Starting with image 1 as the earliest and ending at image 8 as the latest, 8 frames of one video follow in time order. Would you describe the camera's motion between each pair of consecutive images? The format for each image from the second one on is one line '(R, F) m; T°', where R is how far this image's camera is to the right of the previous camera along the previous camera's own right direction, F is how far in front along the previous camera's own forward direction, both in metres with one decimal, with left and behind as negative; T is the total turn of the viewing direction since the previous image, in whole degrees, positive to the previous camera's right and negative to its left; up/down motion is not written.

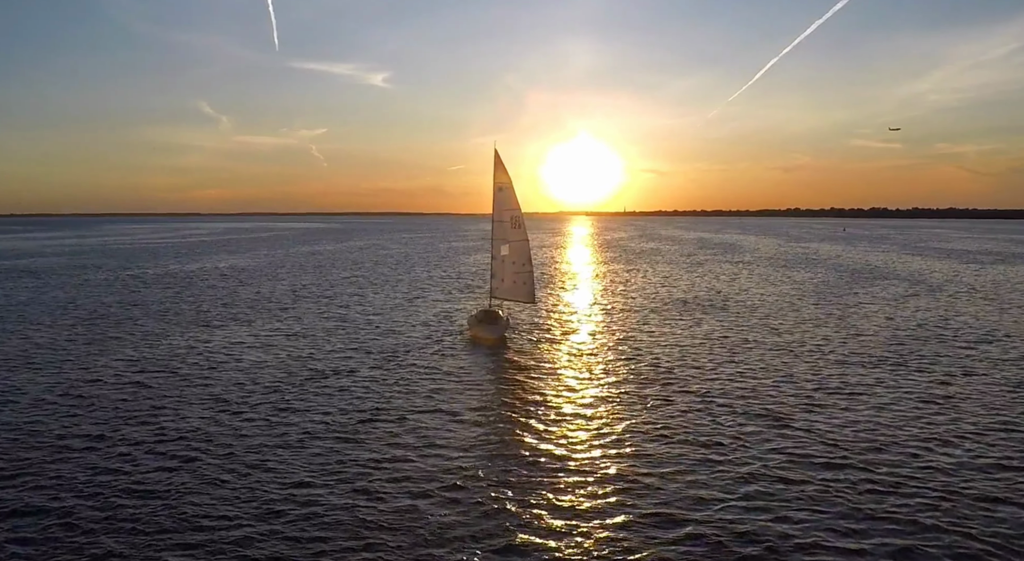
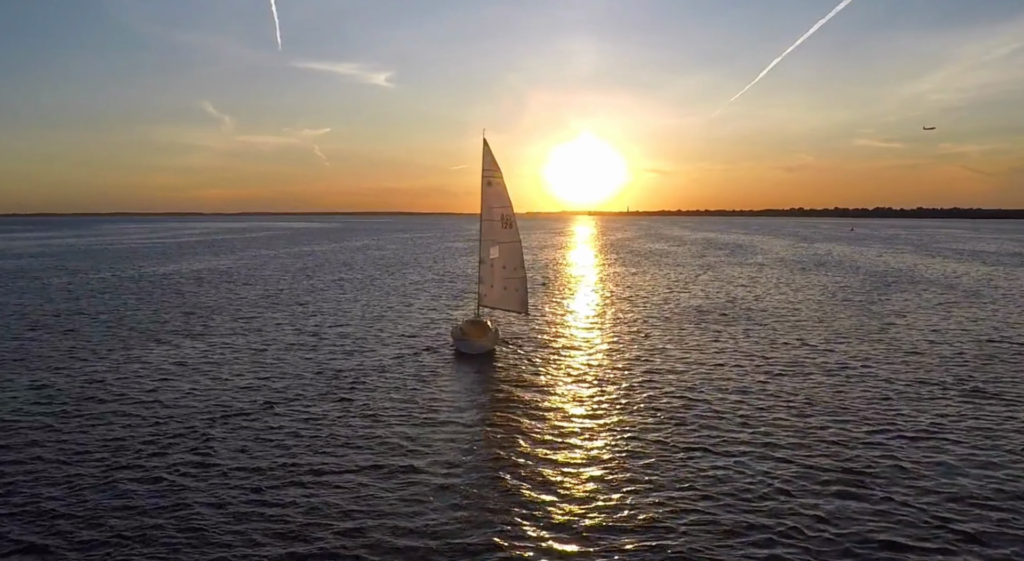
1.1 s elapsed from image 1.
(+0.7, +5.5) m; 0°
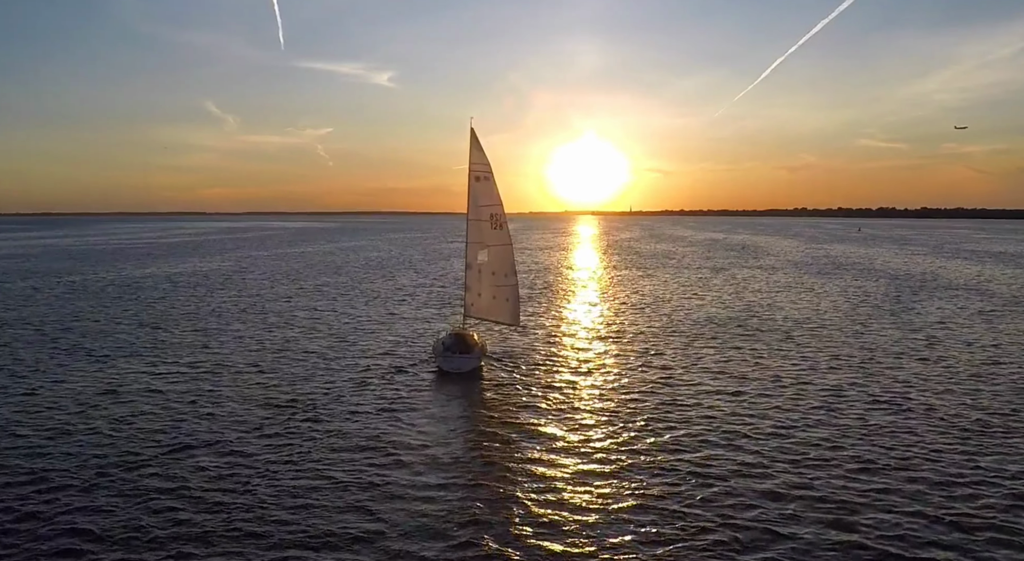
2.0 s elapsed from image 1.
(+0.6, +4.9) m; 0°
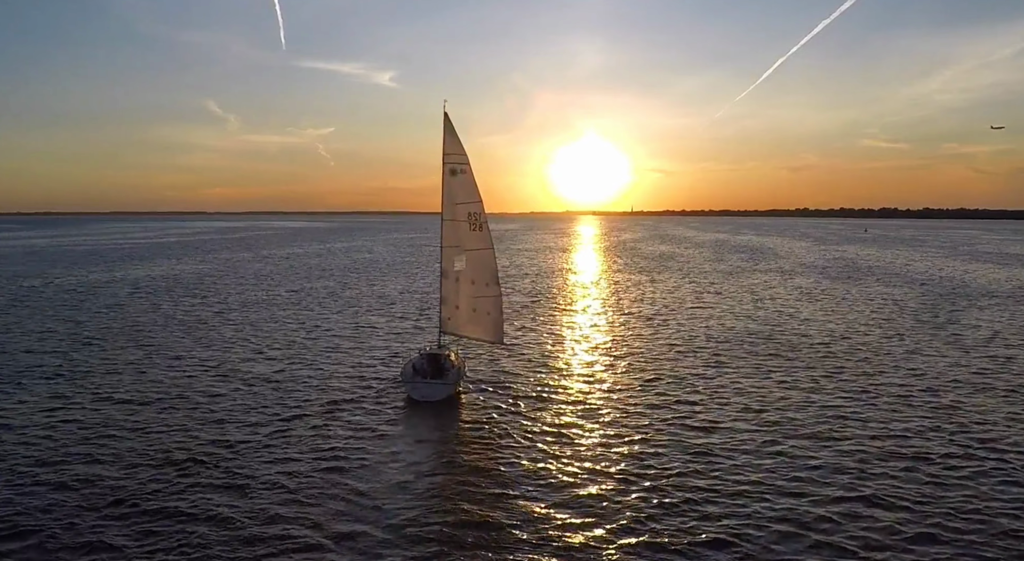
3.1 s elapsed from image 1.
(+0.9, +5.5) m; 0°
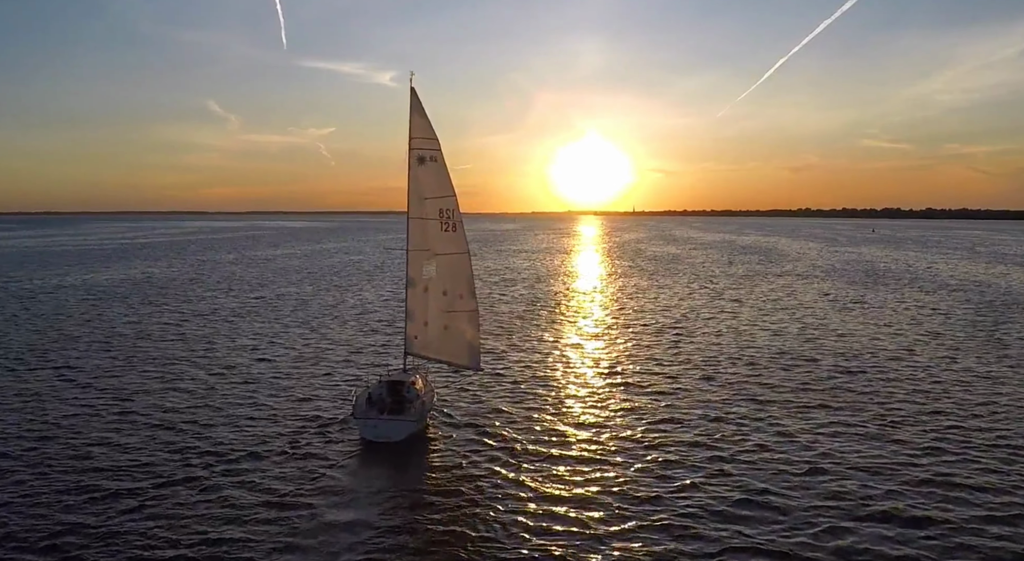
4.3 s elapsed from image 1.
(+0.7, +5.6) m; 0°
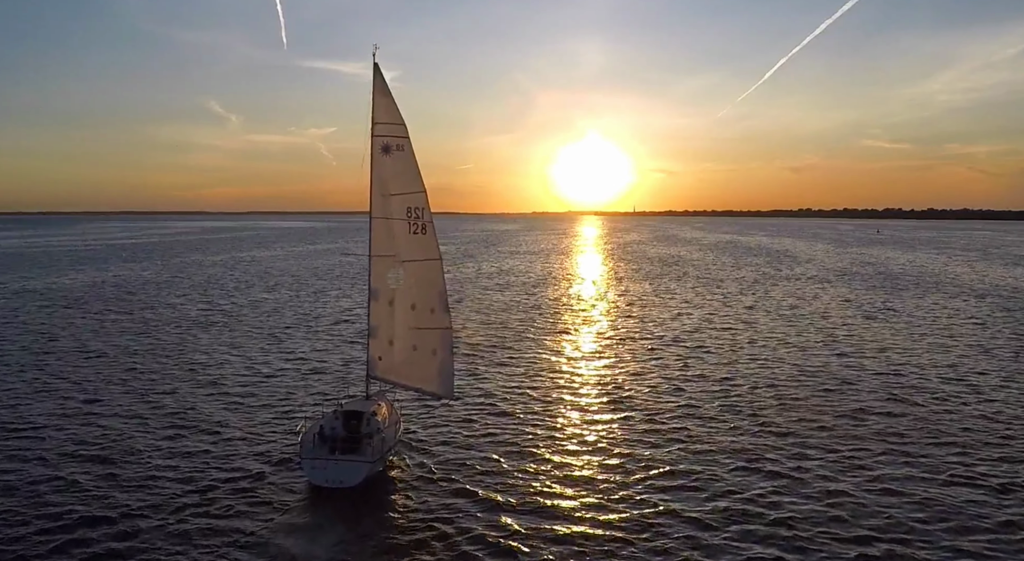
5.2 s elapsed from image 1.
(+0.6, +3.9) m; 0°
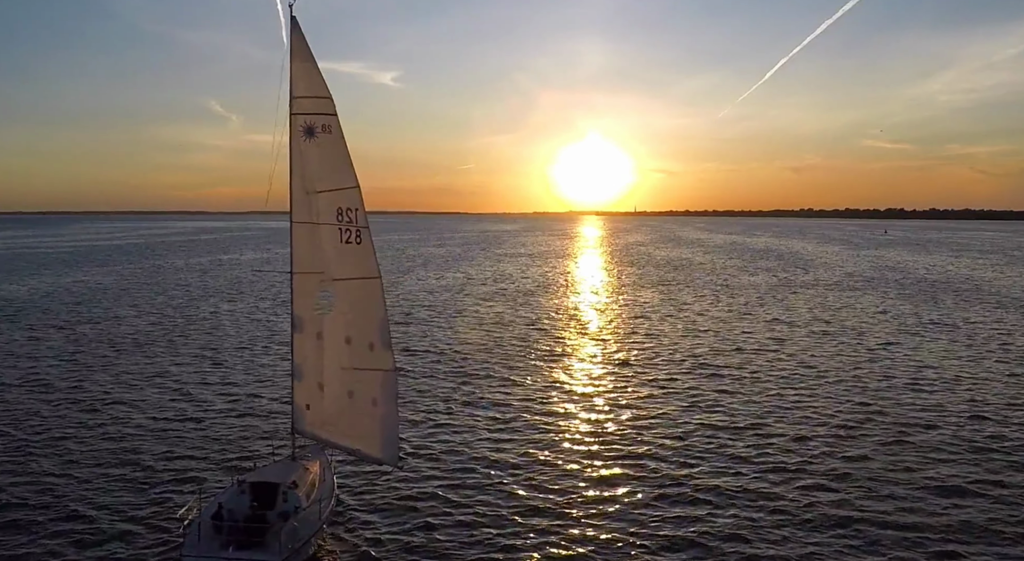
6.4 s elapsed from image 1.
(+0.7, +5.4) m; 0°
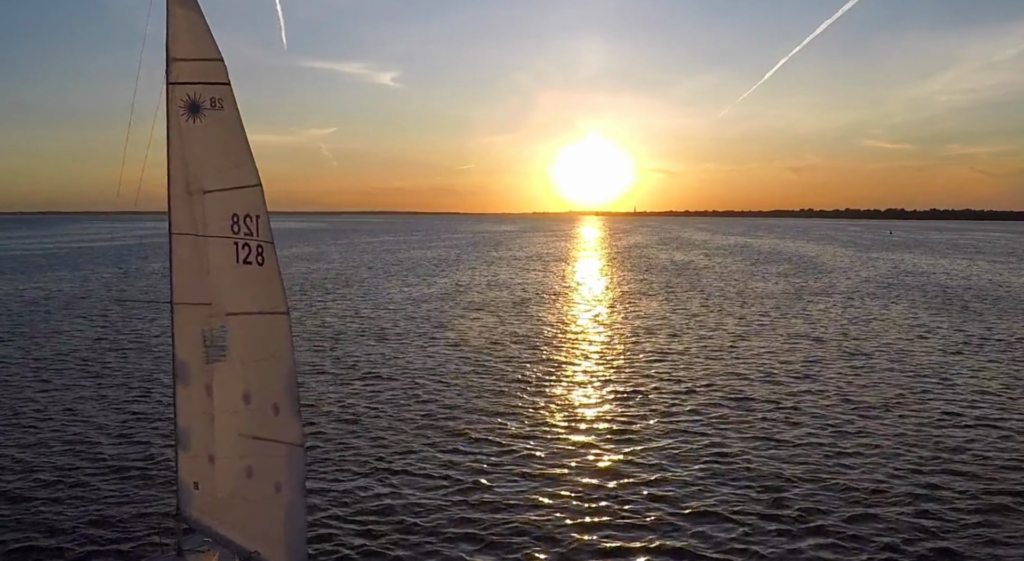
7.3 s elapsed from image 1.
(+0.6, +4.4) m; 0°
